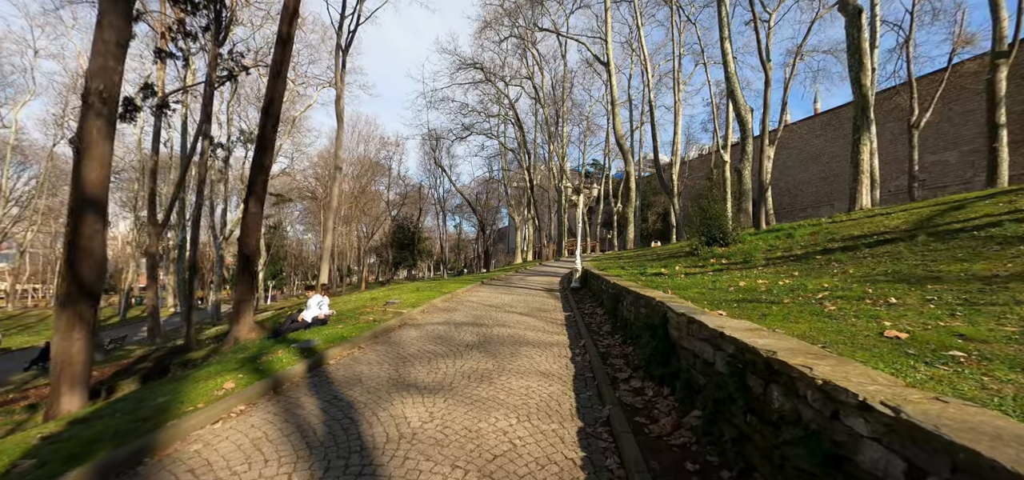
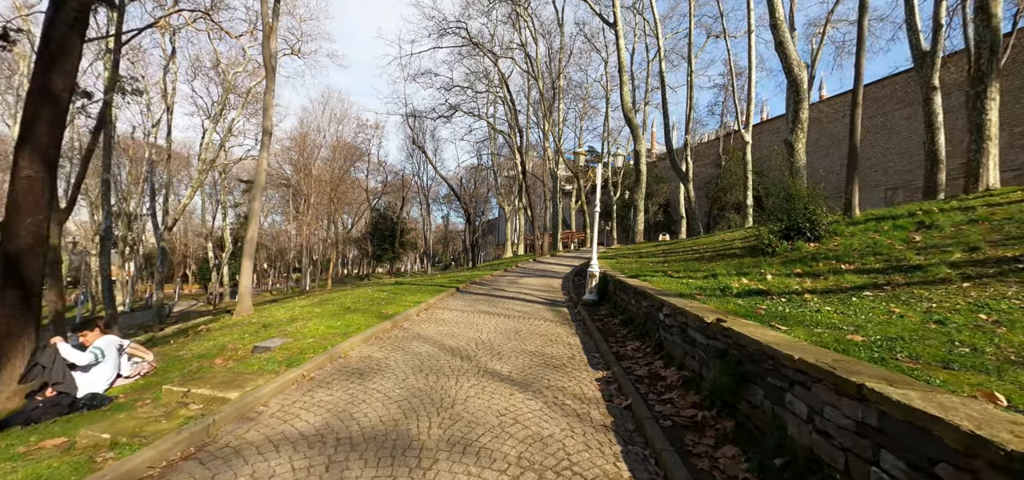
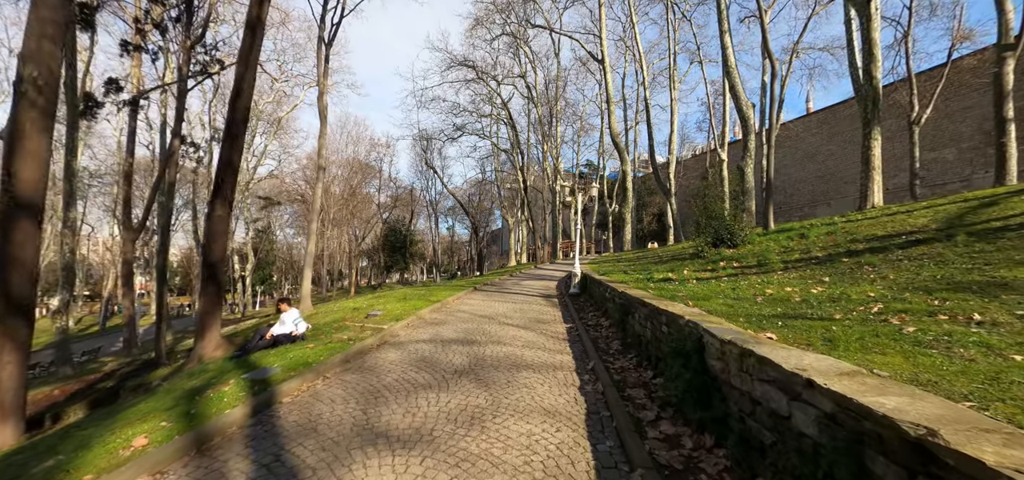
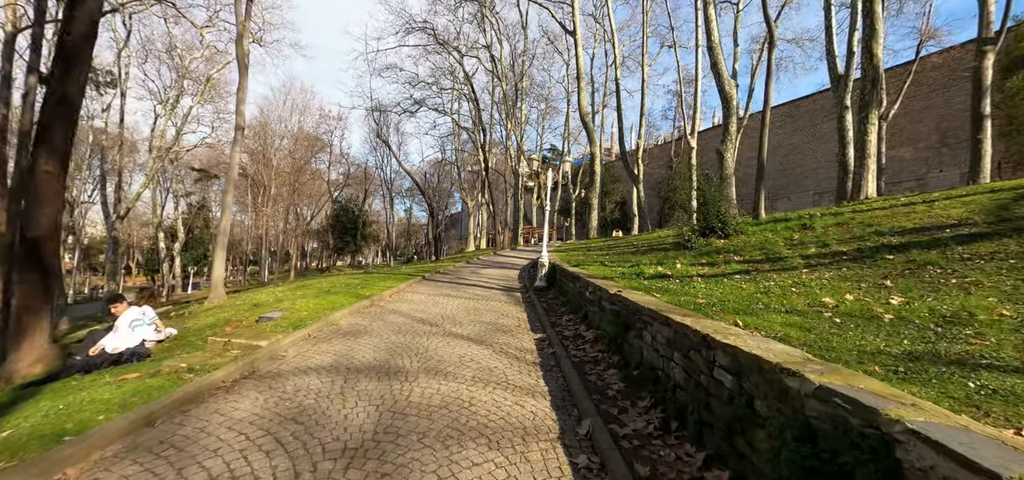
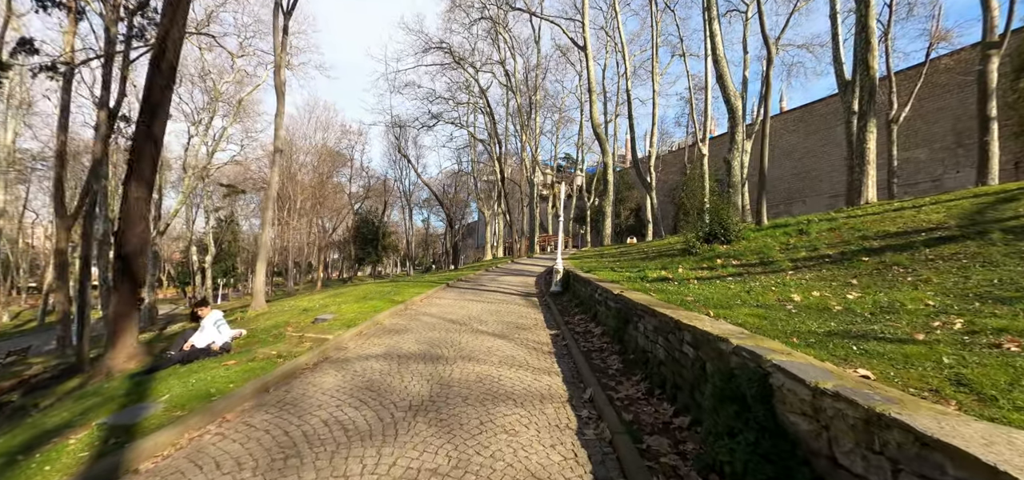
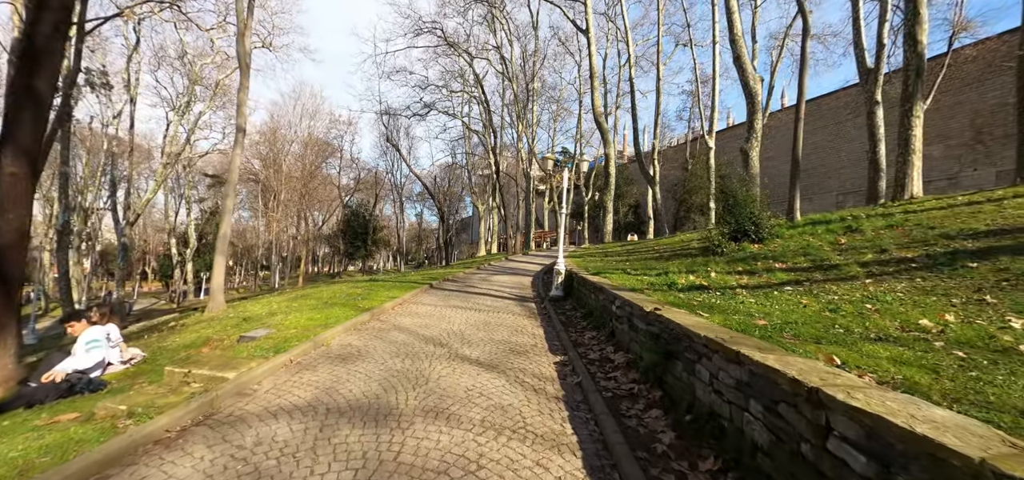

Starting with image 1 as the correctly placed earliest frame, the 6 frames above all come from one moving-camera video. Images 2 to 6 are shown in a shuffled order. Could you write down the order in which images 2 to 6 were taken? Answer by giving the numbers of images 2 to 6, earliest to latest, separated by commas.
3, 5, 4, 6, 2
